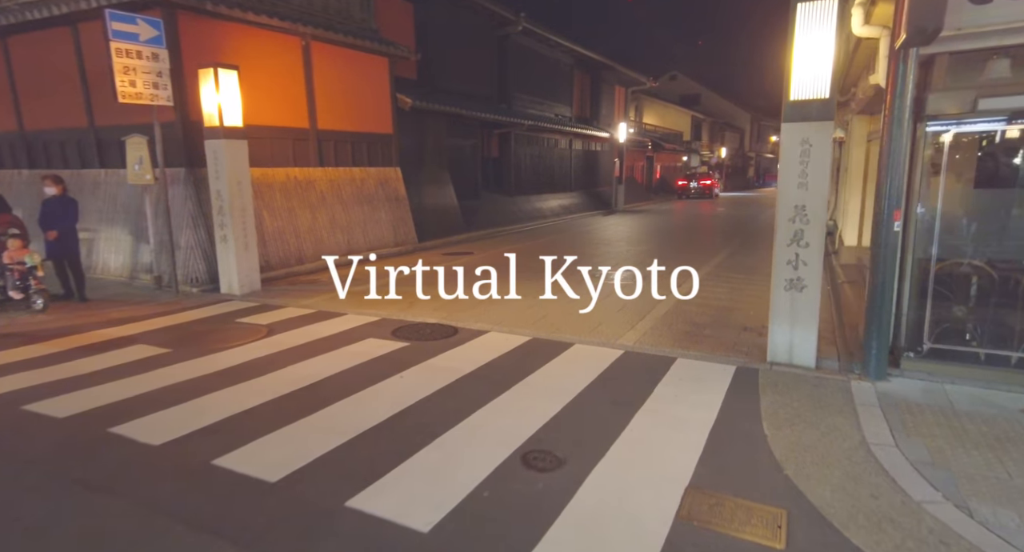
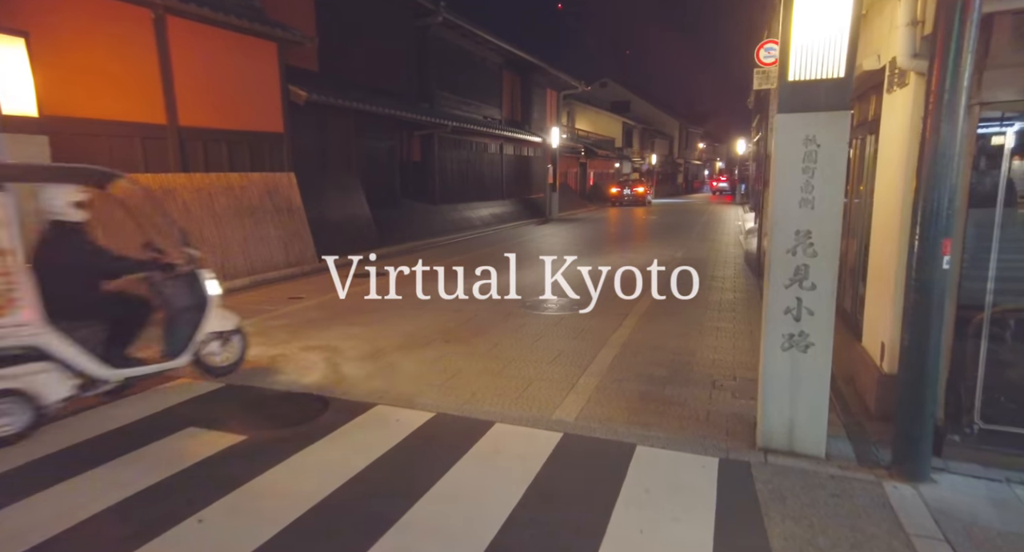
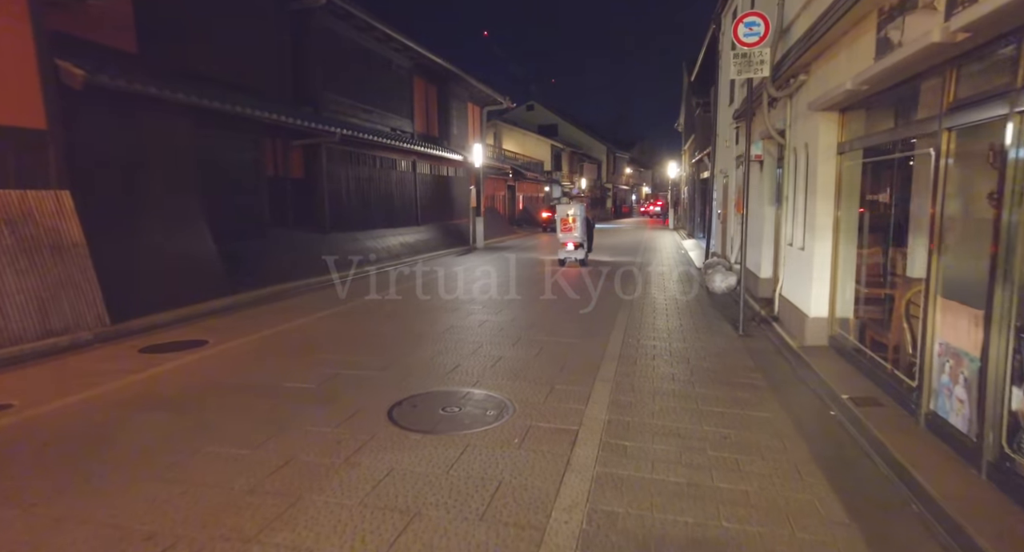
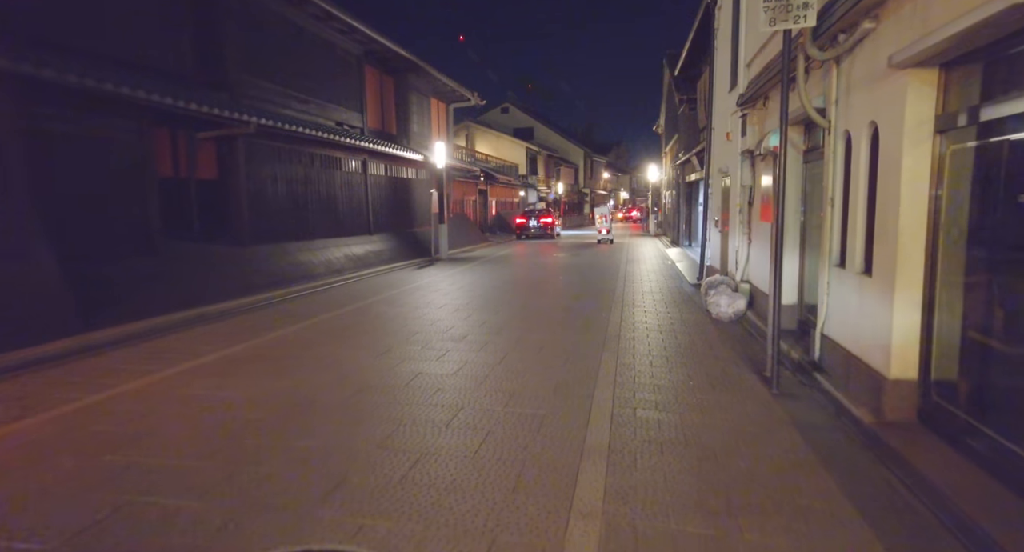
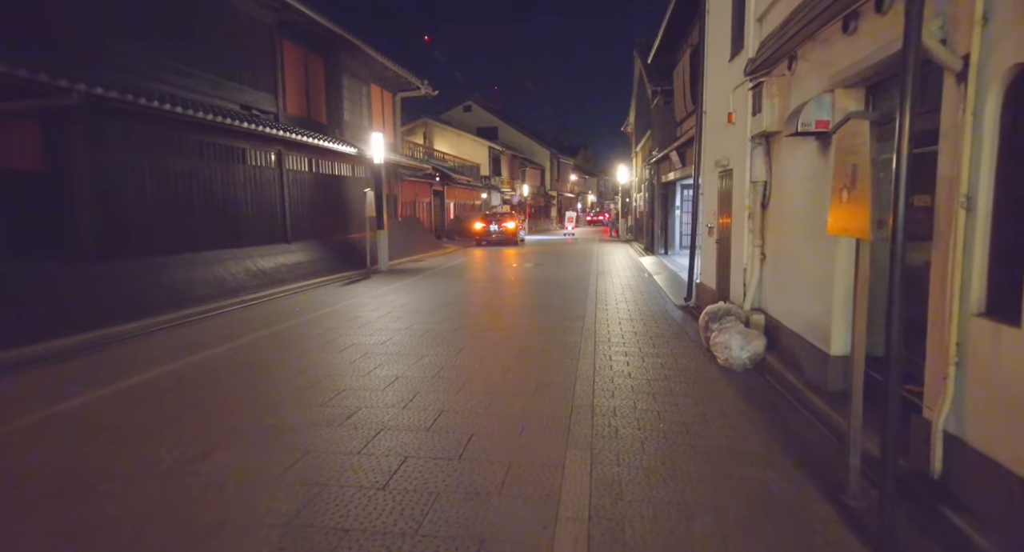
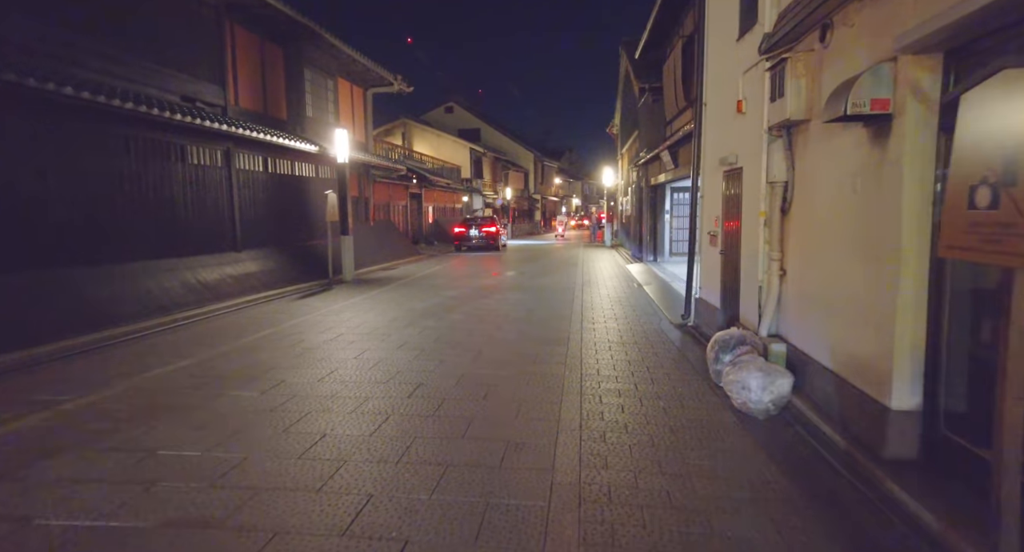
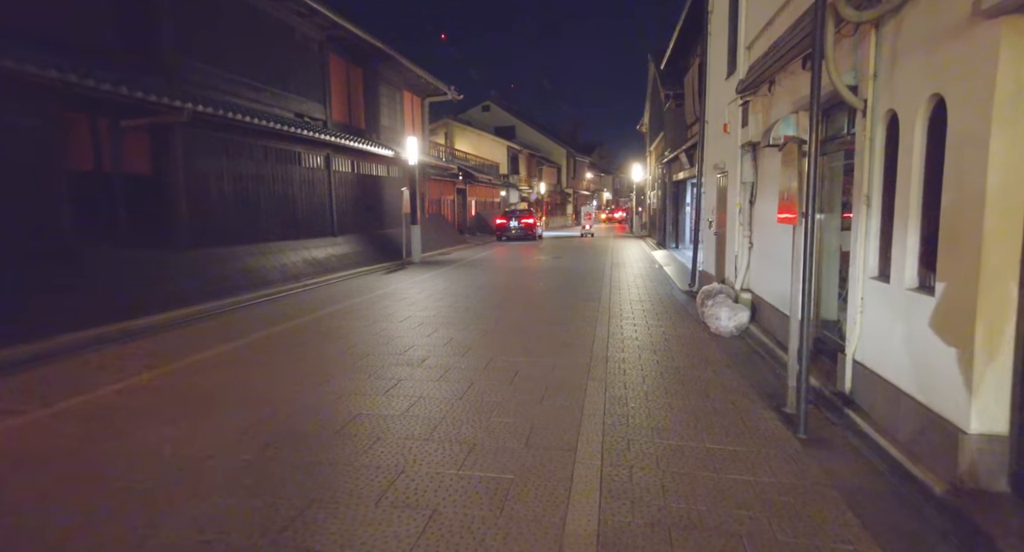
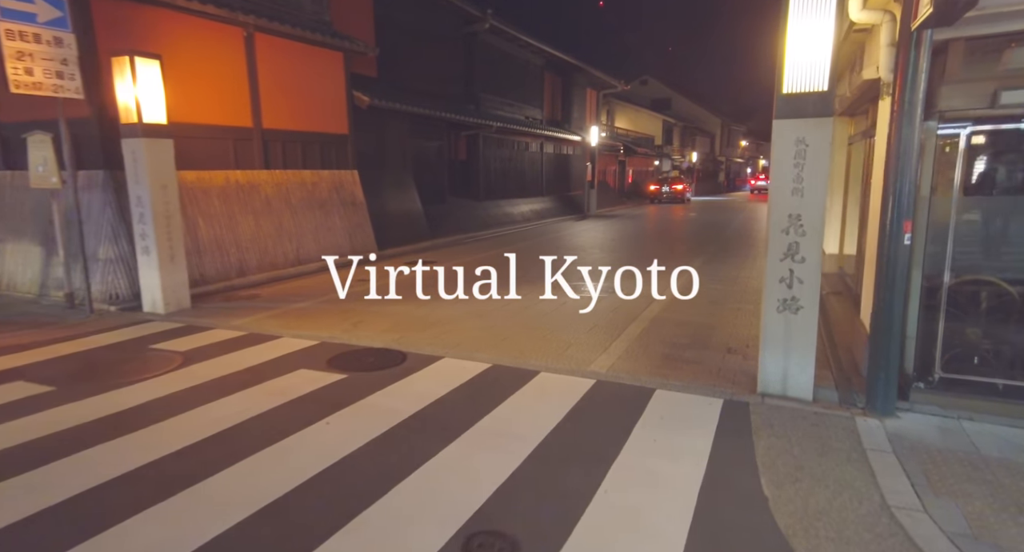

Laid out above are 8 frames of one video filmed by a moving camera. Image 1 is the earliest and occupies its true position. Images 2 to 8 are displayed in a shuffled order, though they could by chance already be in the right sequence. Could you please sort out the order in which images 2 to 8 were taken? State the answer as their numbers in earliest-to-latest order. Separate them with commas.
8, 2, 3, 4, 7, 5, 6
